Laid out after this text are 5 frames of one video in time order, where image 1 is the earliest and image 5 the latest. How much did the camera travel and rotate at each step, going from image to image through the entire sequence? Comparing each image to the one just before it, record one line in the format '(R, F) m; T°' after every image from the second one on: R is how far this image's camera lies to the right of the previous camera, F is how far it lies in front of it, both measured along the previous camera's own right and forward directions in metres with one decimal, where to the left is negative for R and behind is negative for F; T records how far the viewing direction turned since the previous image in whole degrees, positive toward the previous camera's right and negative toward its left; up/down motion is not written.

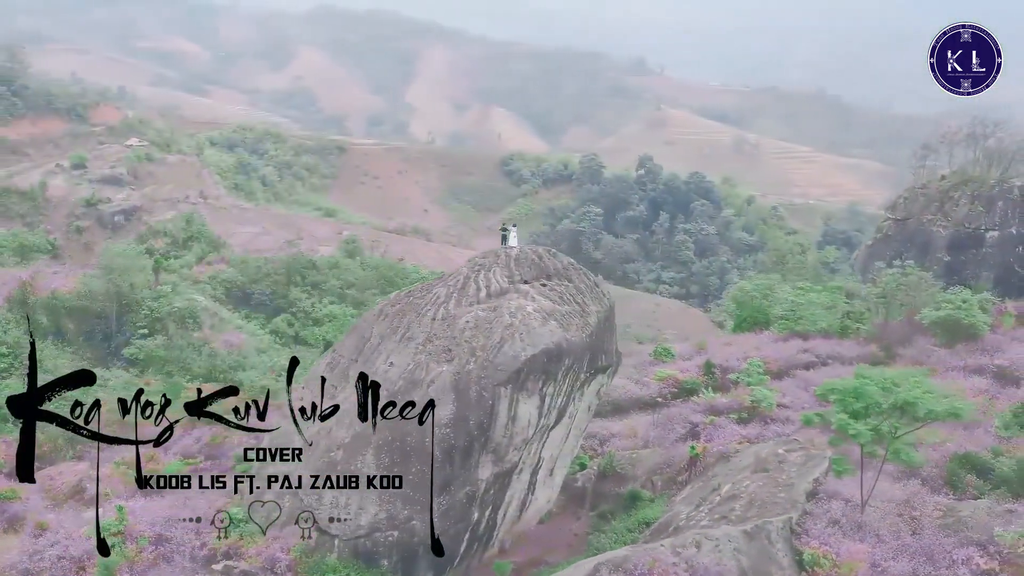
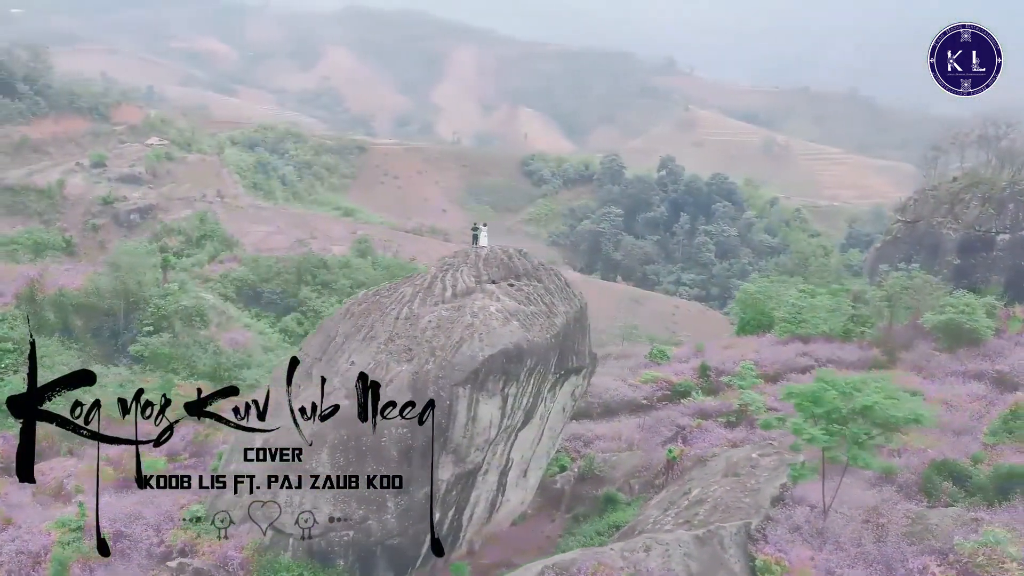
(+0.5, 0.0) m; -2°
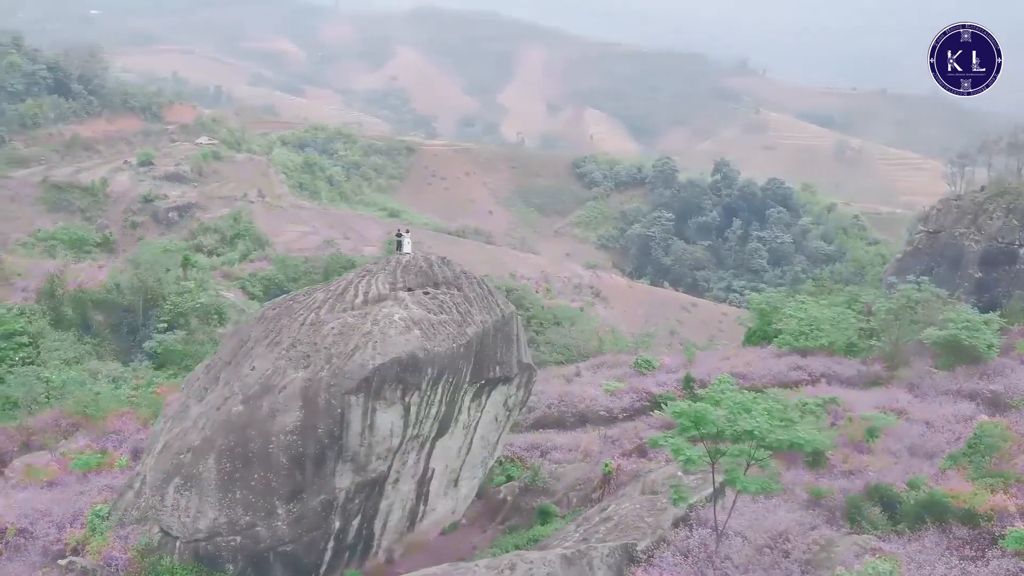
(+1.2, +0.1) m; -5°
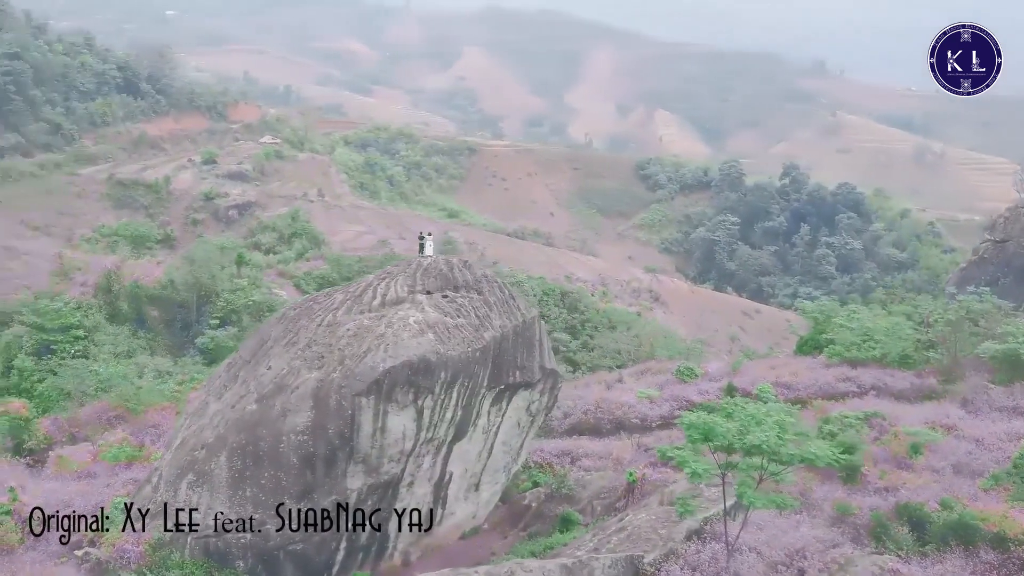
(+0.4, +0.1) m; -4°
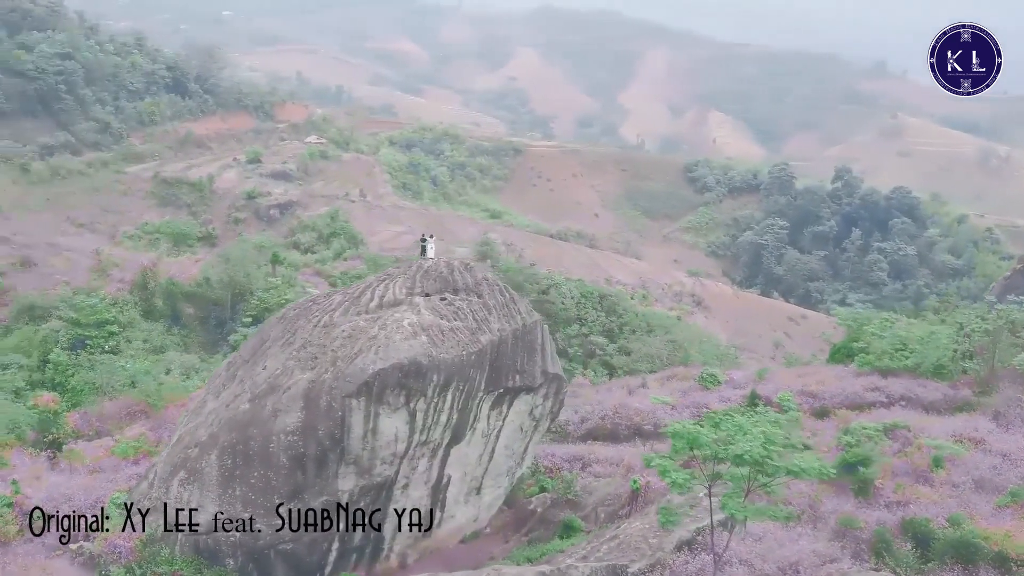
(+0.4, +0.1) m; -3°
